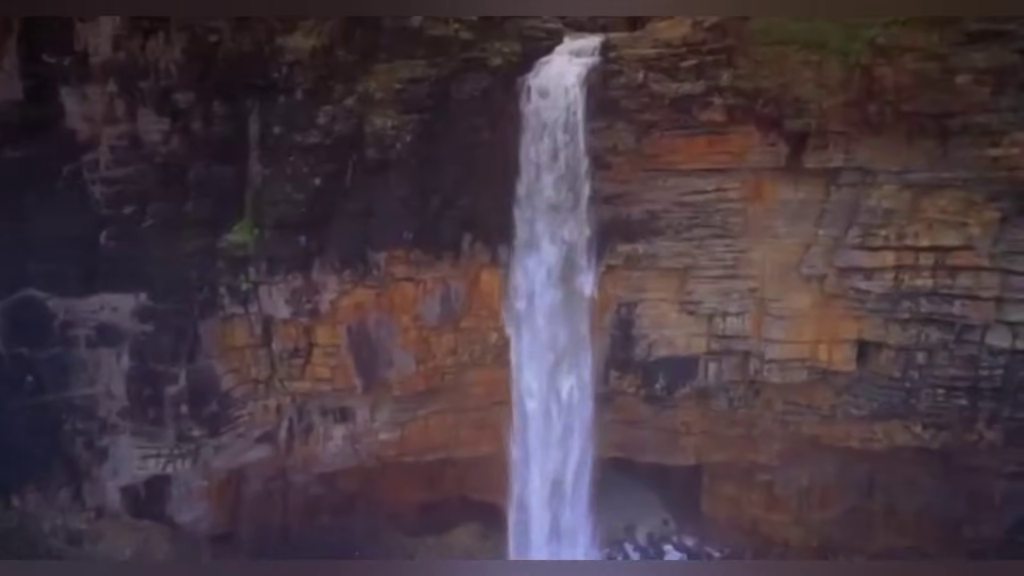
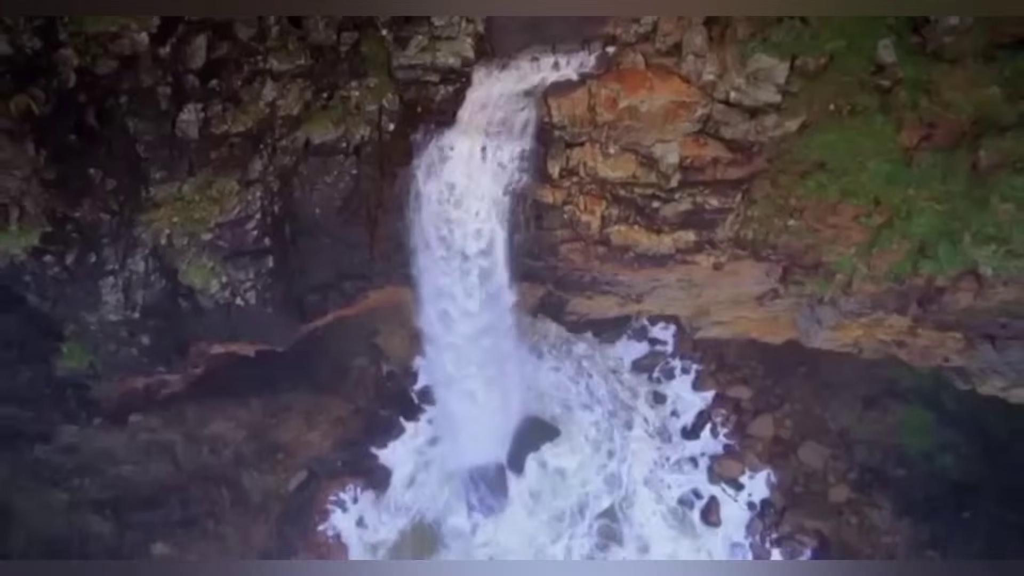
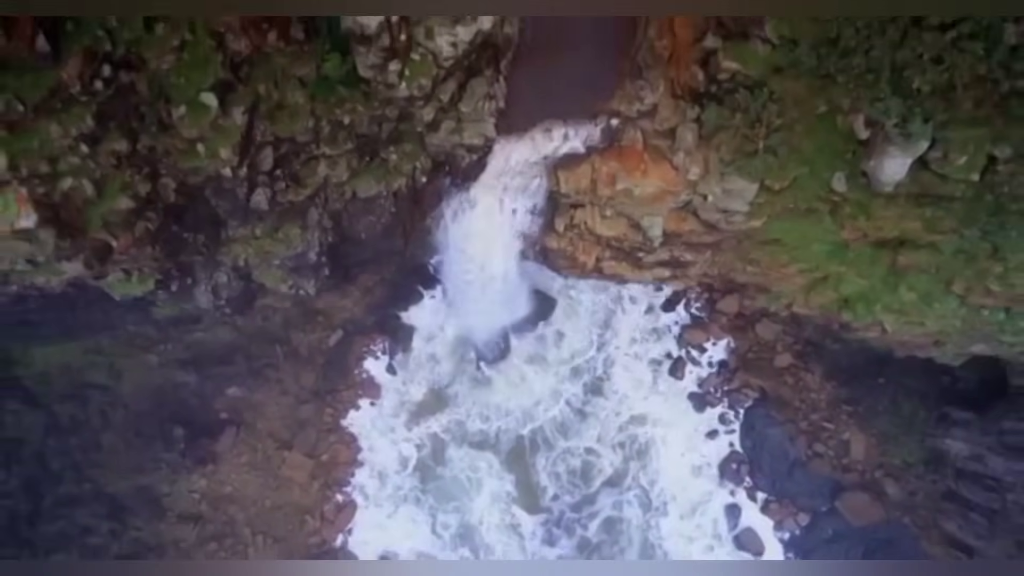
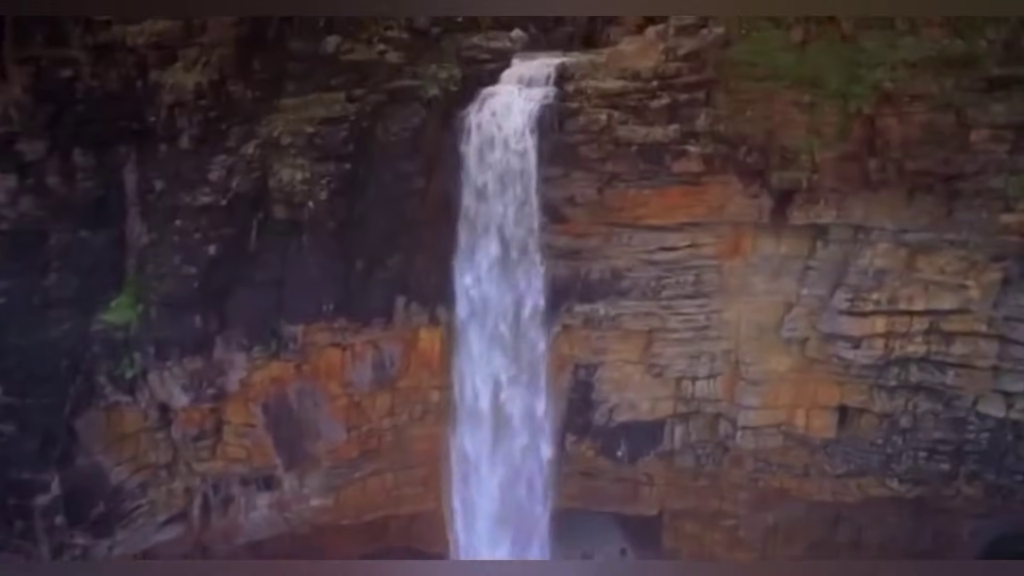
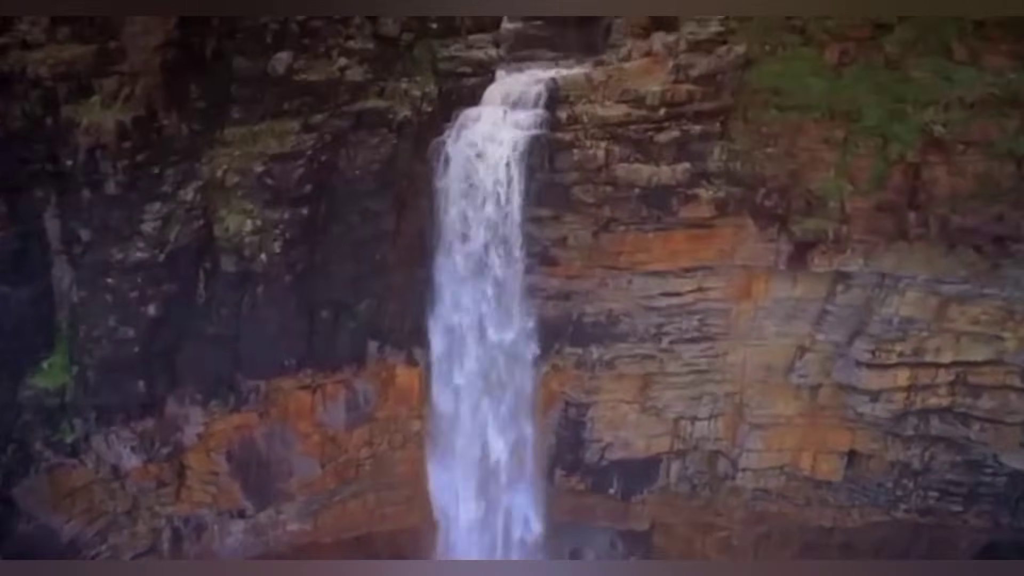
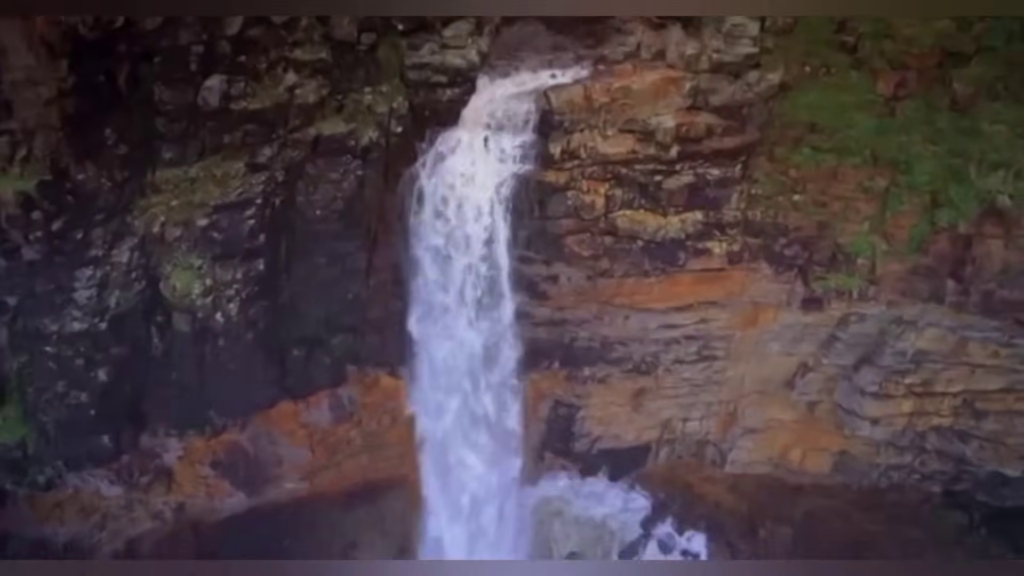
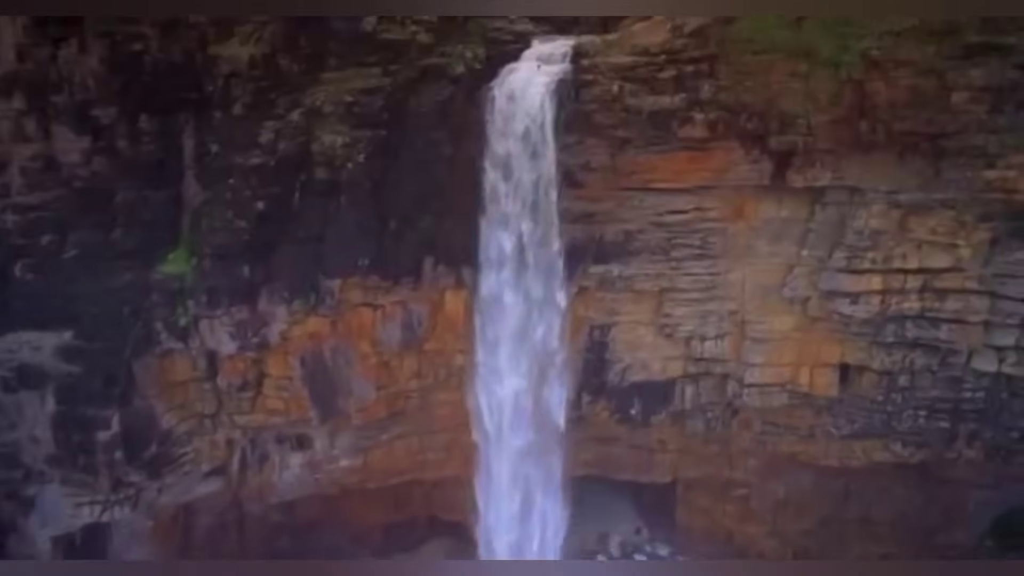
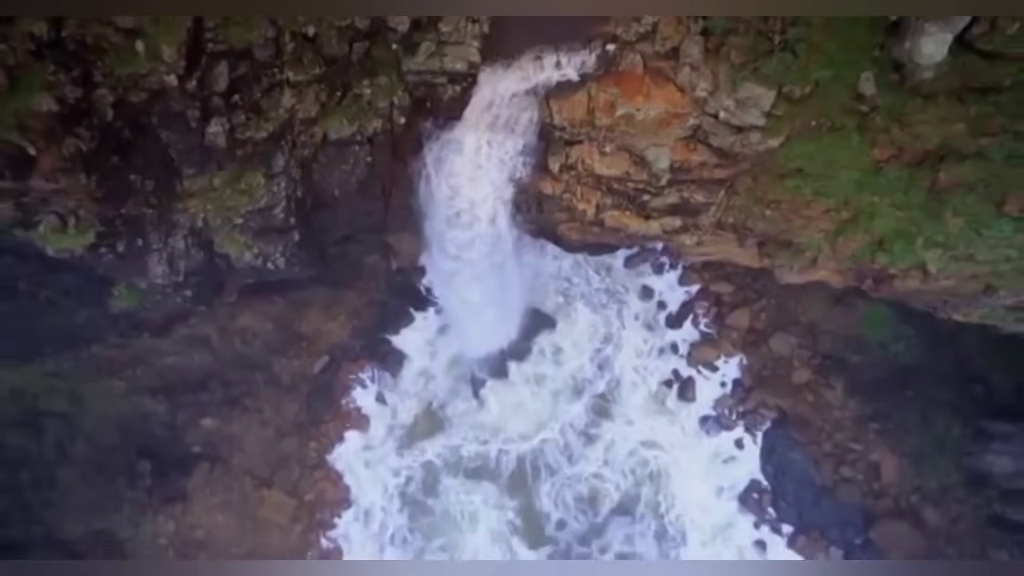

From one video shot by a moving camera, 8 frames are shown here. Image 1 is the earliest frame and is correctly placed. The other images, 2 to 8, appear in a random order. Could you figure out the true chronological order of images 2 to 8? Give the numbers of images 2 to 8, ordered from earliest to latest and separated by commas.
7, 4, 5, 6, 2, 8, 3
